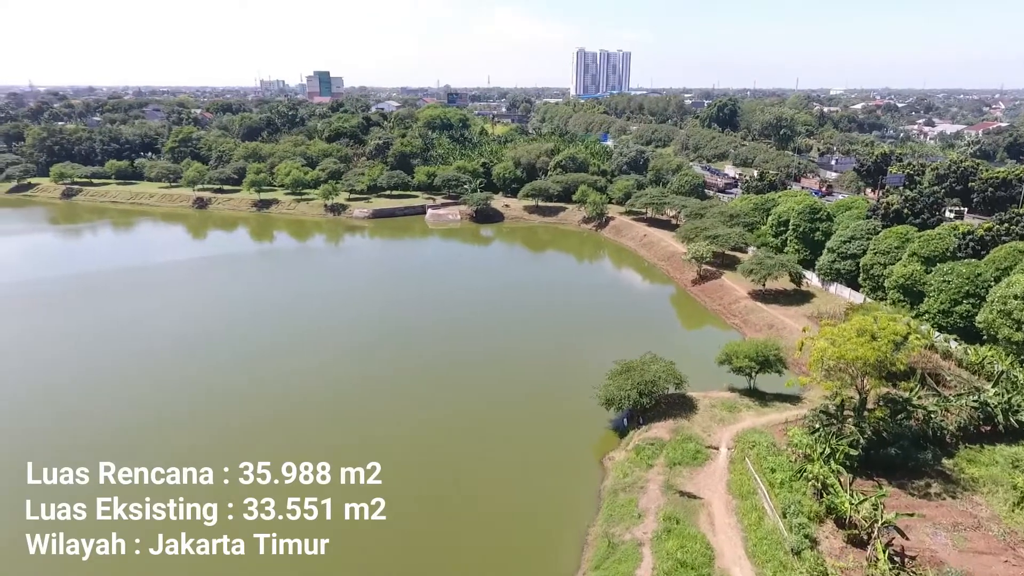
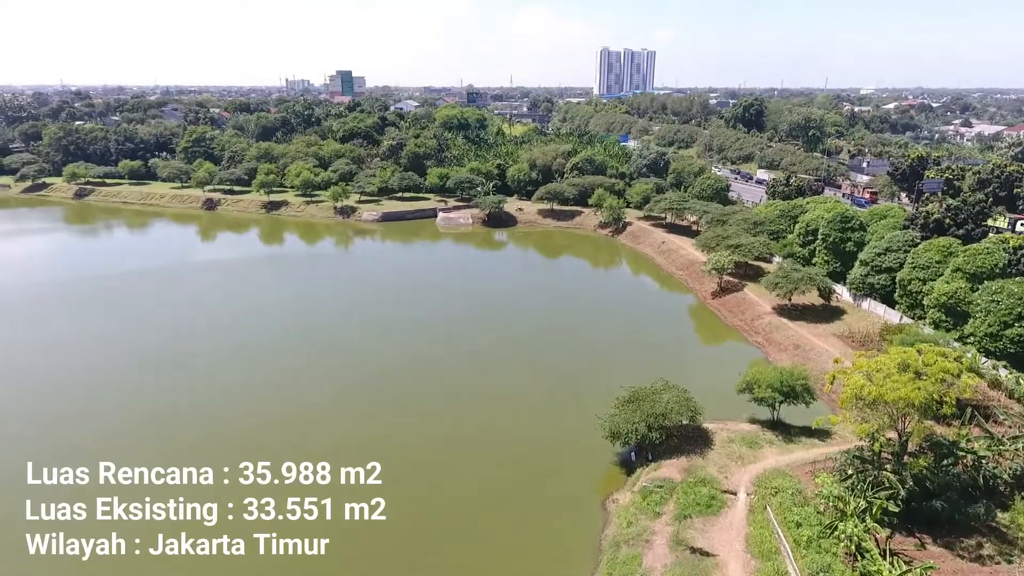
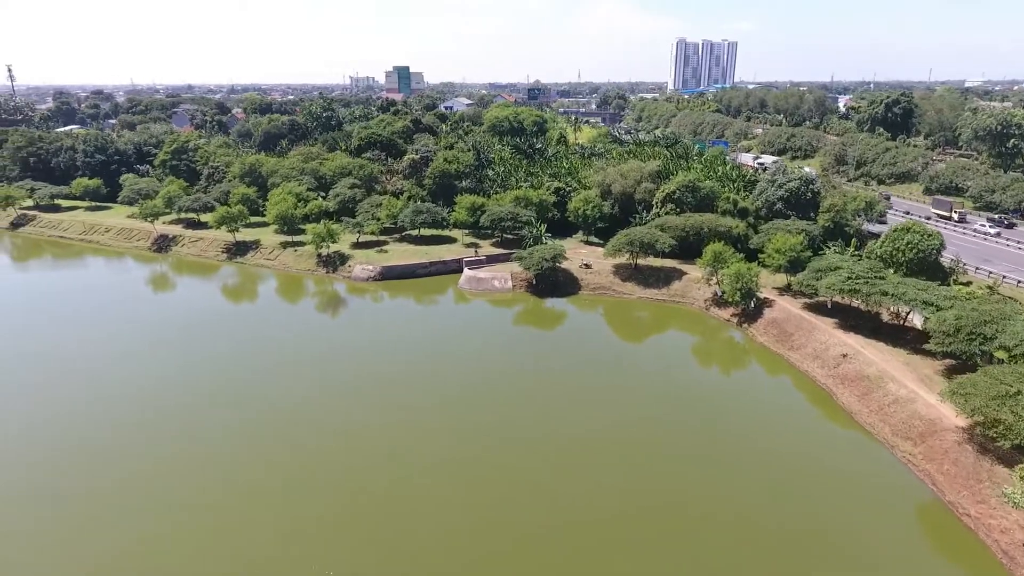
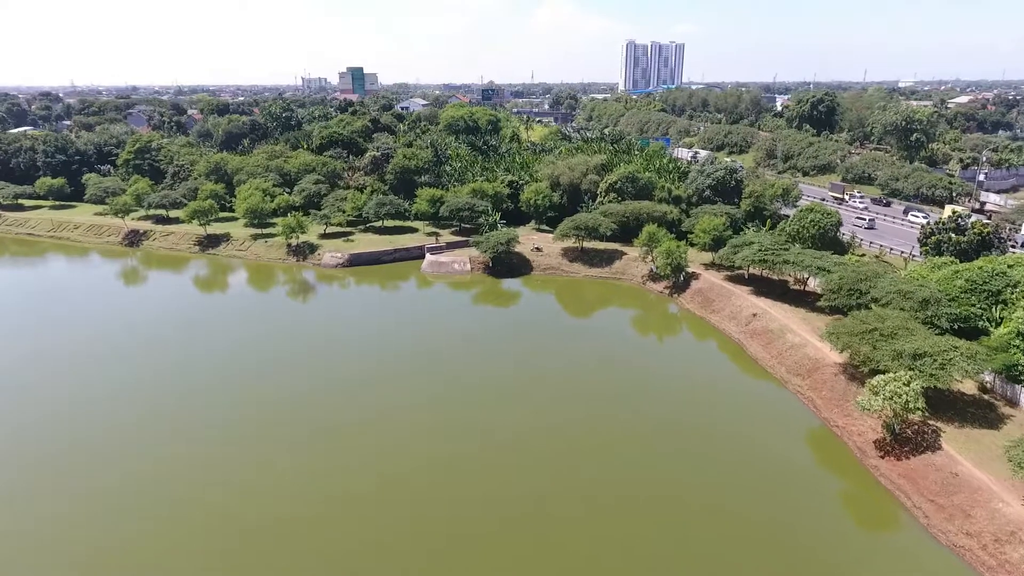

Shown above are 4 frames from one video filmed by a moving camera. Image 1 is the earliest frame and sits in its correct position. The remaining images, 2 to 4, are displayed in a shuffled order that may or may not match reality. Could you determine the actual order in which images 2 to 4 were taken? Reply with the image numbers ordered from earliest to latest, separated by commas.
2, 4, 3
